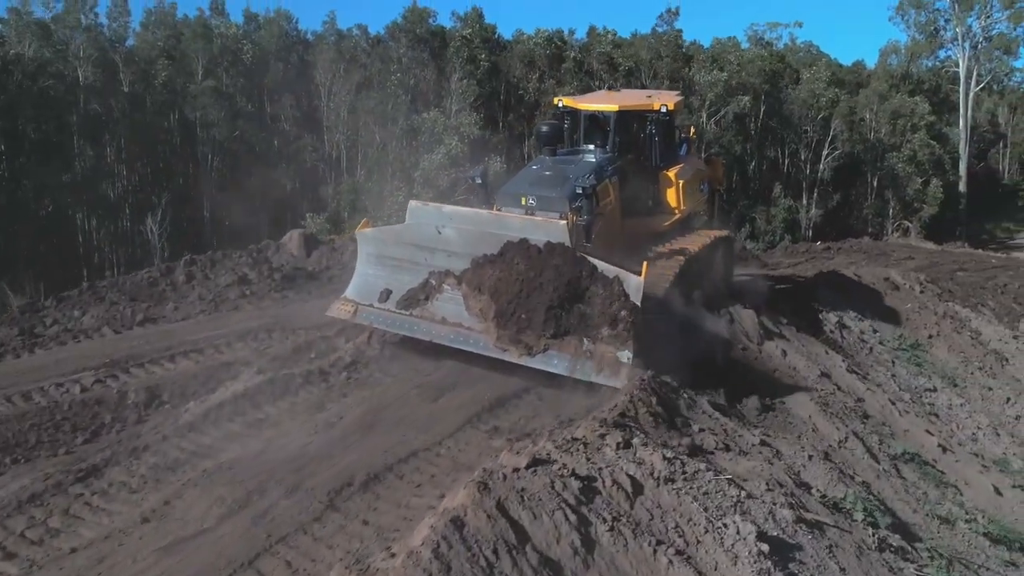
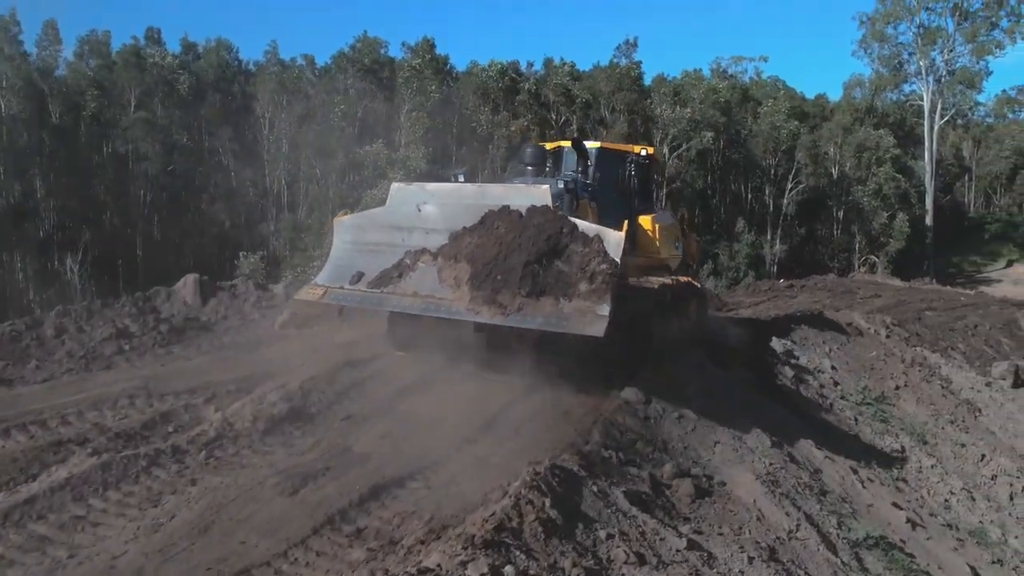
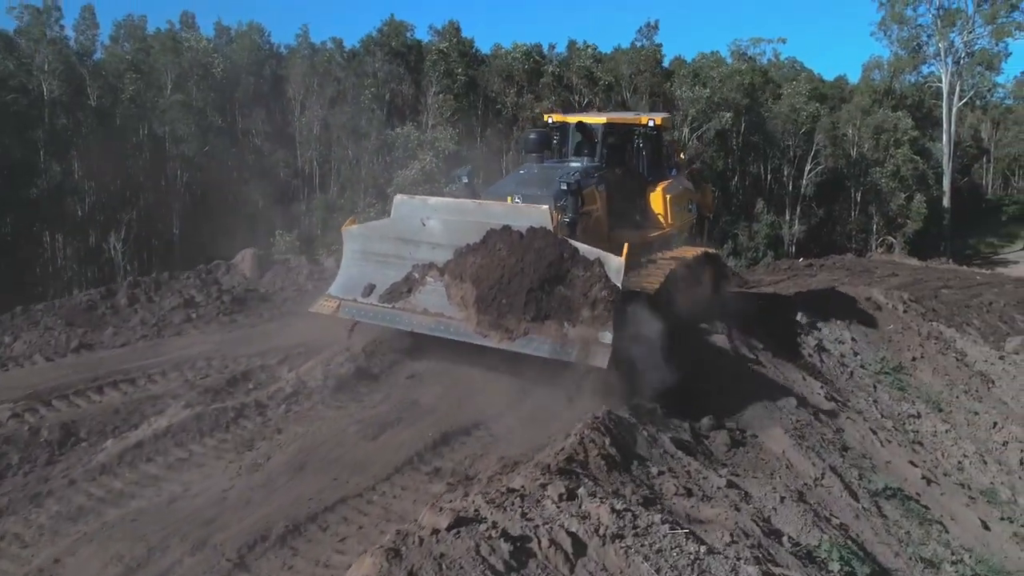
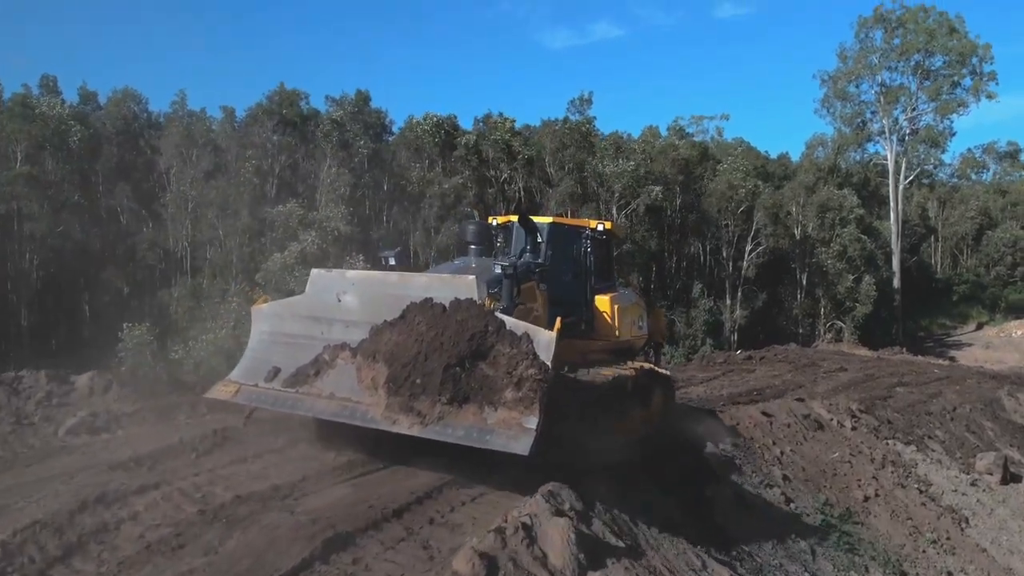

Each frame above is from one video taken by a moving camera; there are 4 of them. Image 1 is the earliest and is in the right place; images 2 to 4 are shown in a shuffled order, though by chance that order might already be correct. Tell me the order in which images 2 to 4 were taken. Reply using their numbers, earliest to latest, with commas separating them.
3, 2, 4
